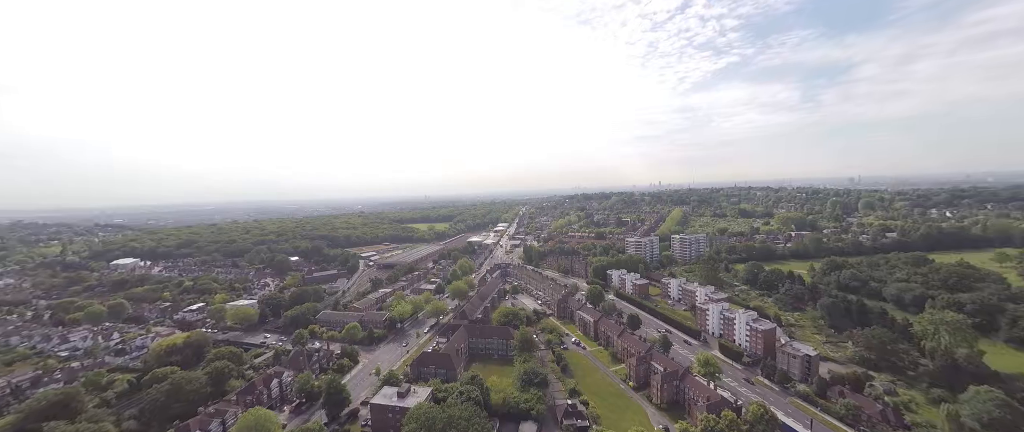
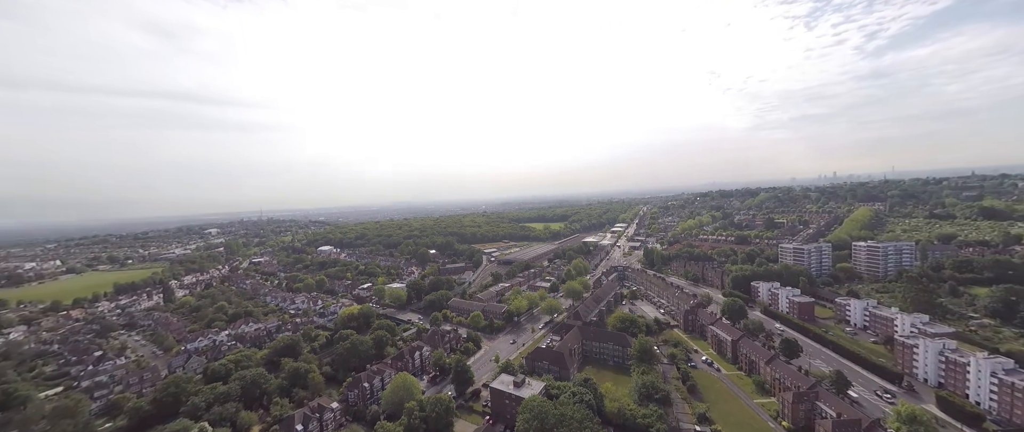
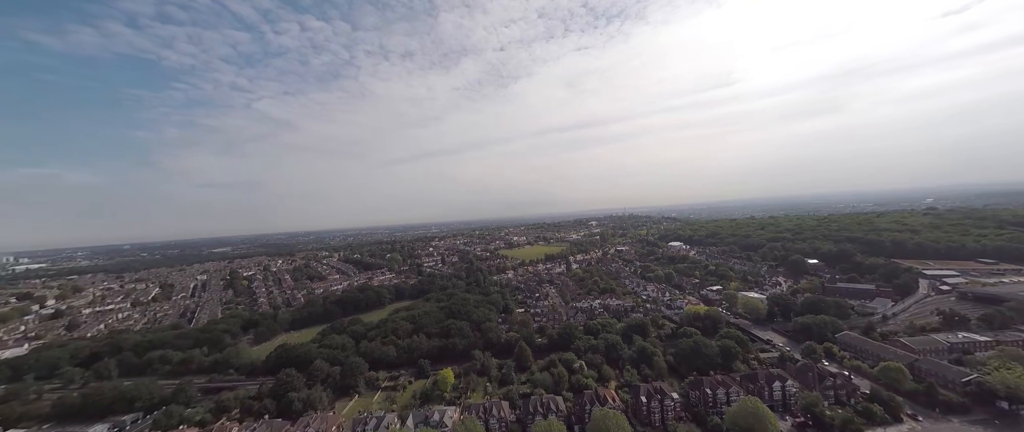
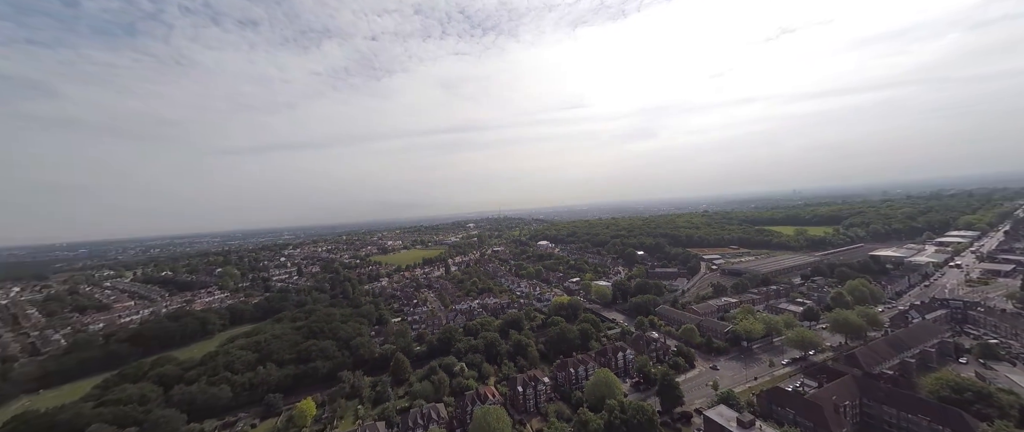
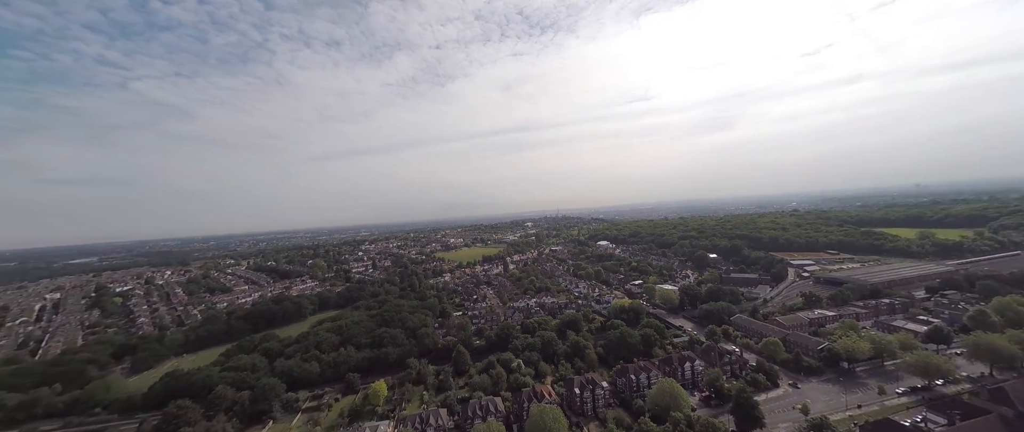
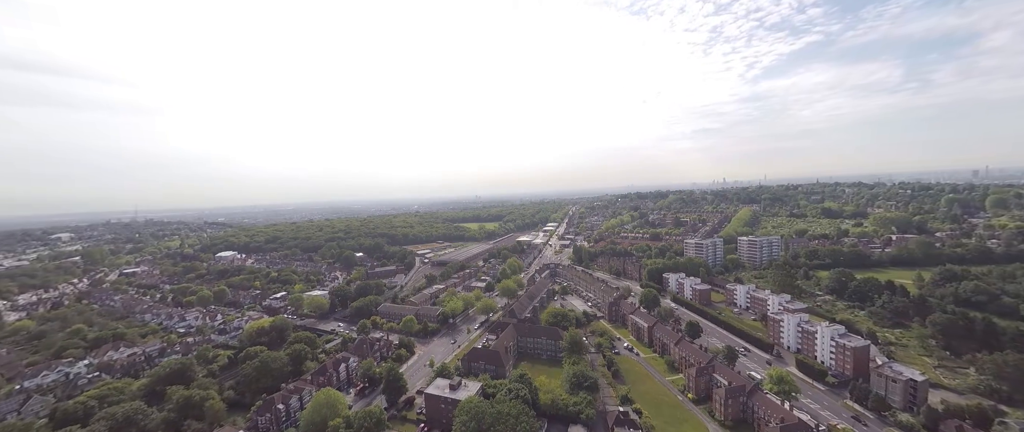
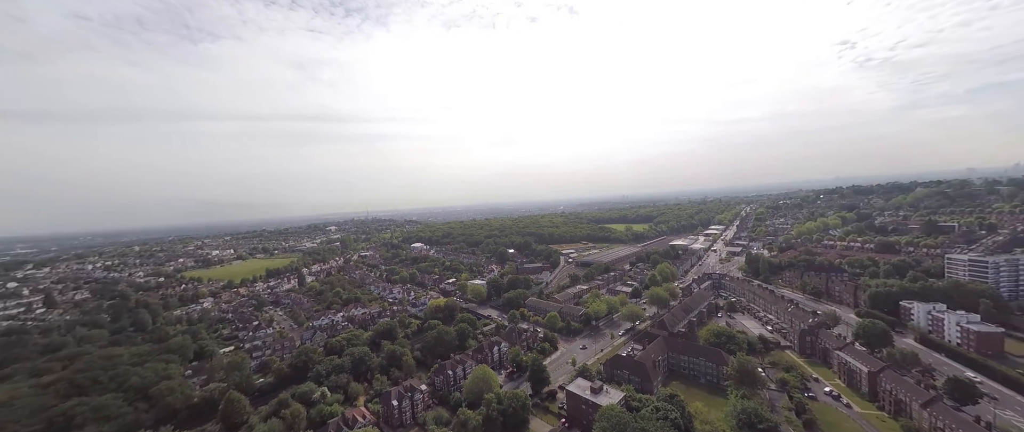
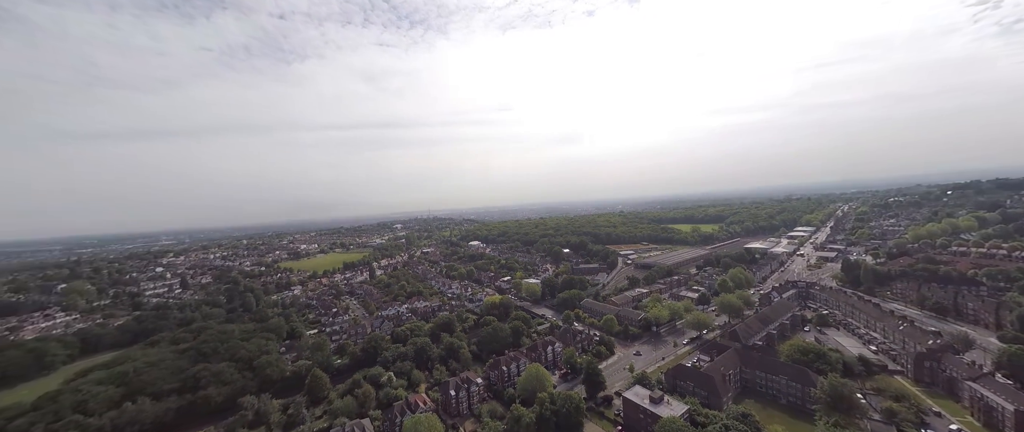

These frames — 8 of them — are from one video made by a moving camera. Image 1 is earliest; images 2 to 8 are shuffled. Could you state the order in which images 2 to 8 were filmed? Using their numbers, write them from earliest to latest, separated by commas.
6, 2, 7, 8, 4, 5, 3
